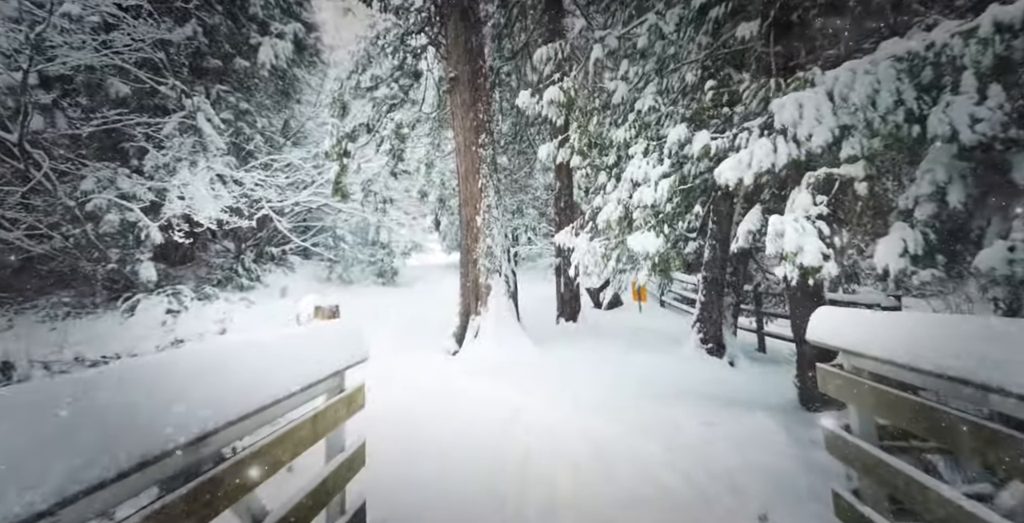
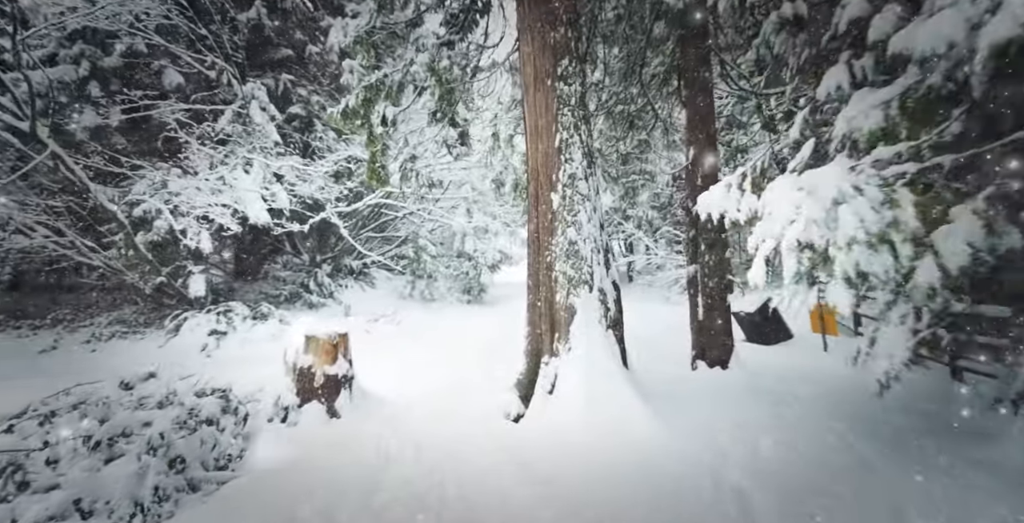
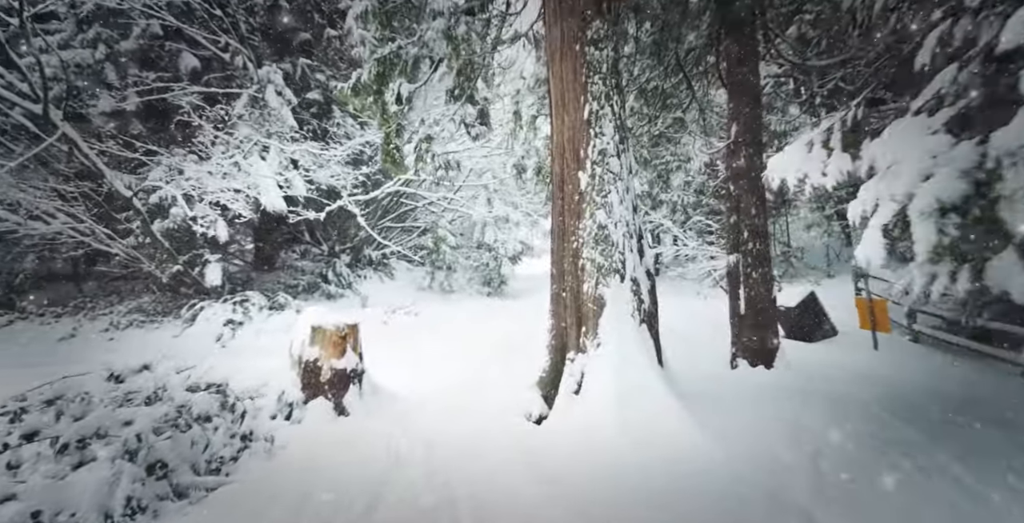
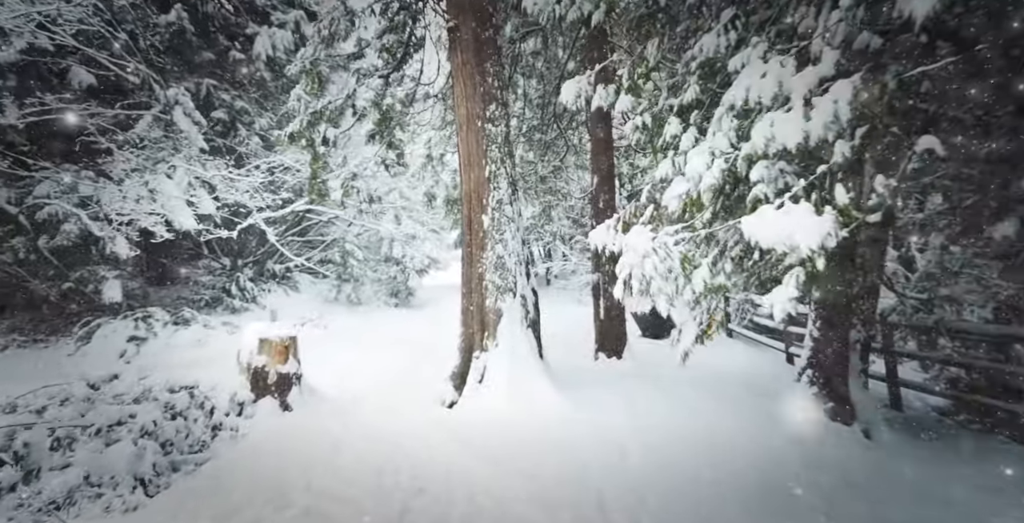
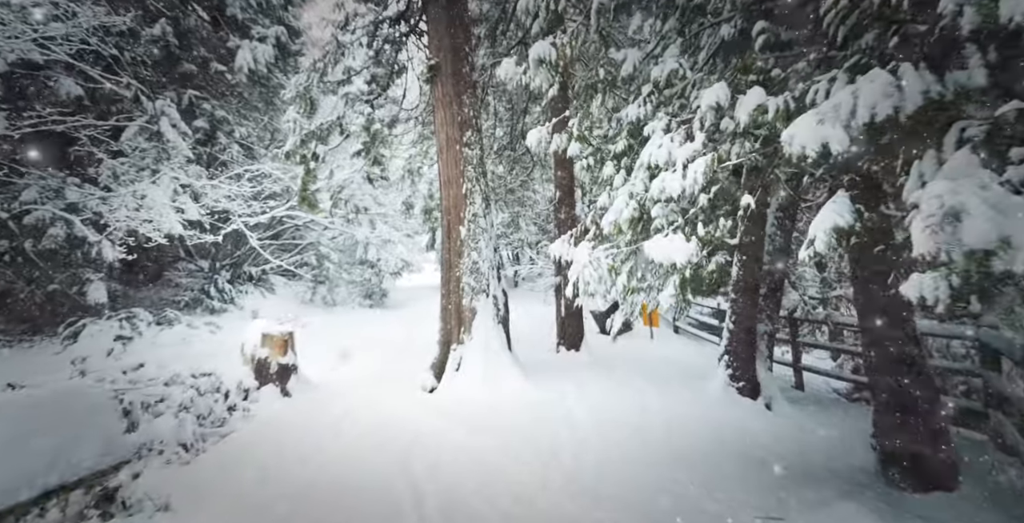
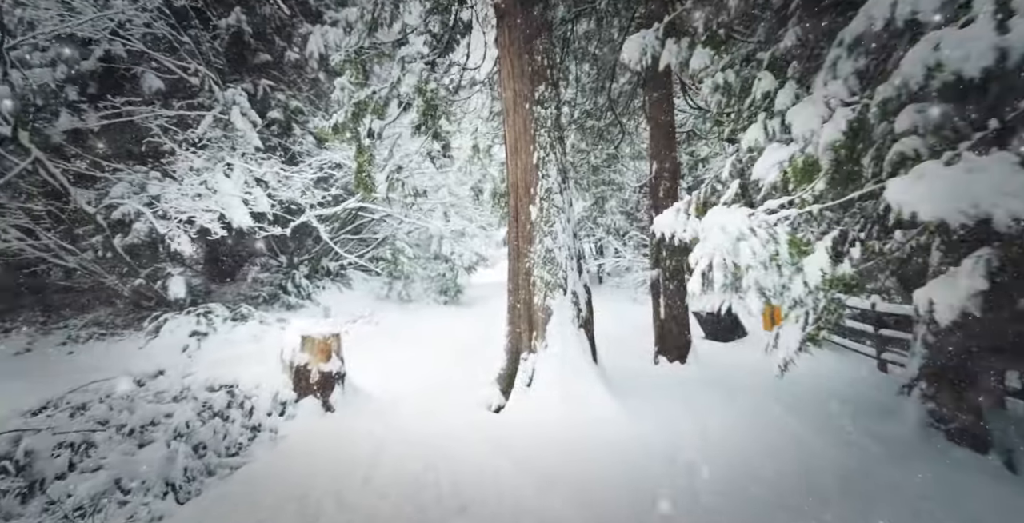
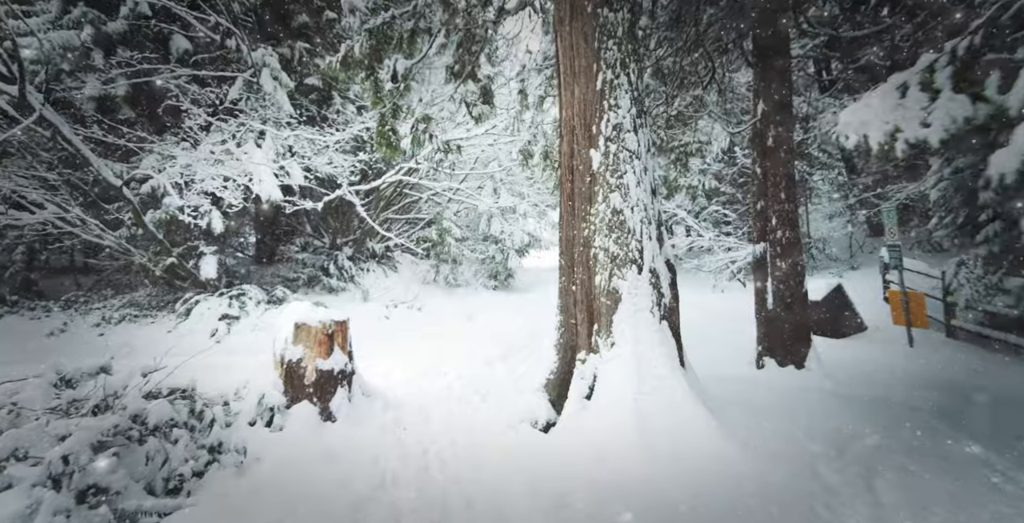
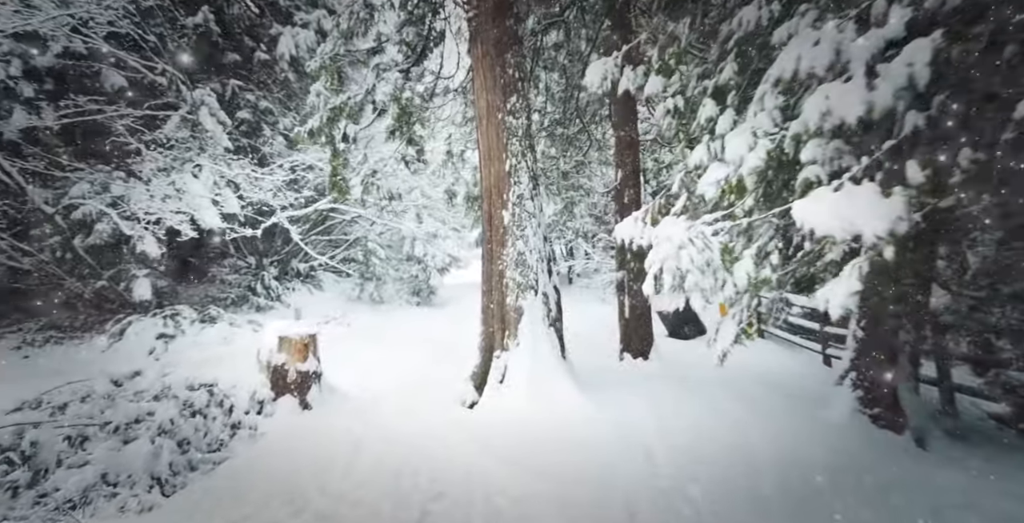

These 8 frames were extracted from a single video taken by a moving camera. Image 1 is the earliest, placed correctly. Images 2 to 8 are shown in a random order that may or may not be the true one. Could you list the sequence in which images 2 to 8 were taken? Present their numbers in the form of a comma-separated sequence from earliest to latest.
5, 4, 8, 6, 2, 3, 7
